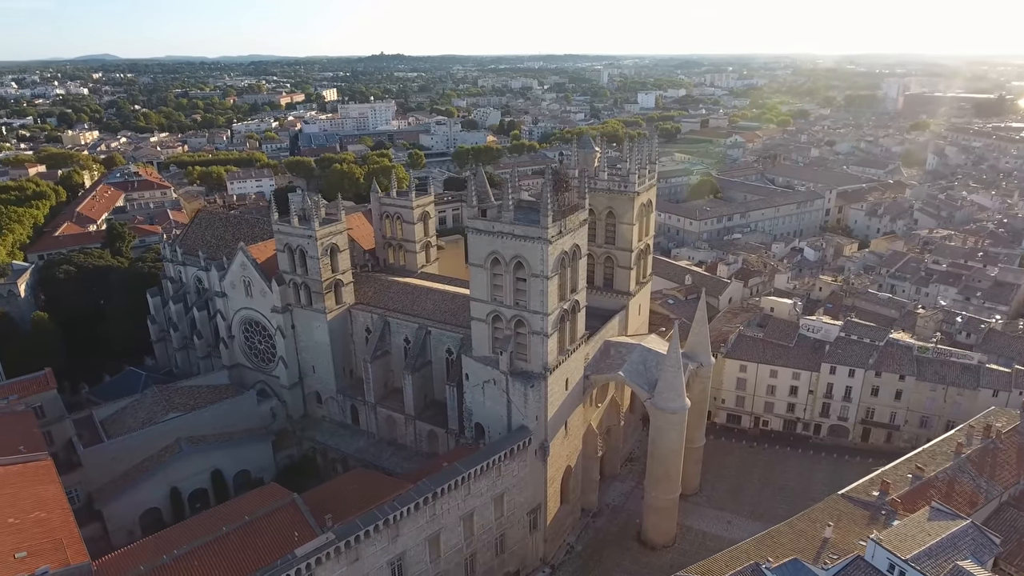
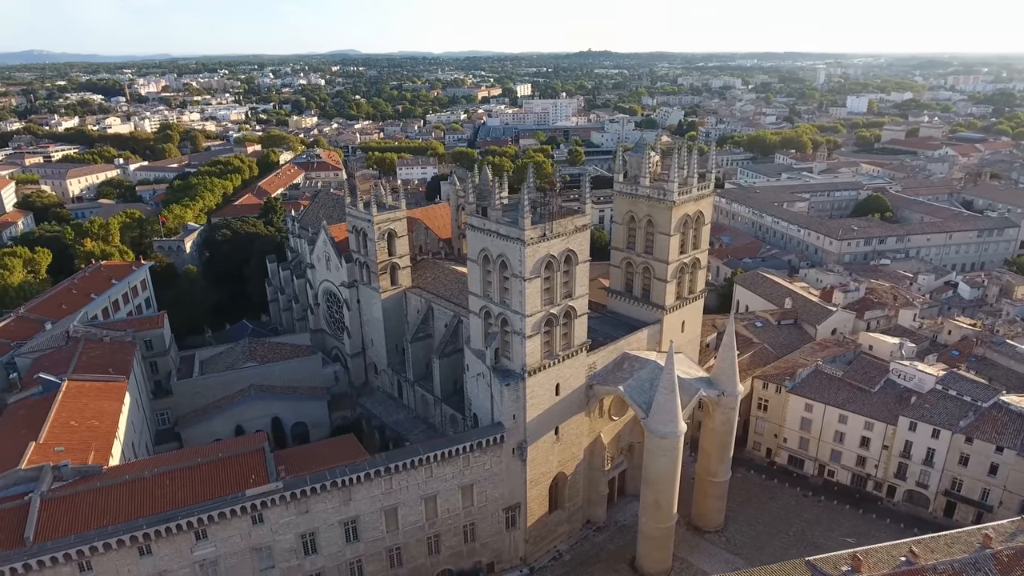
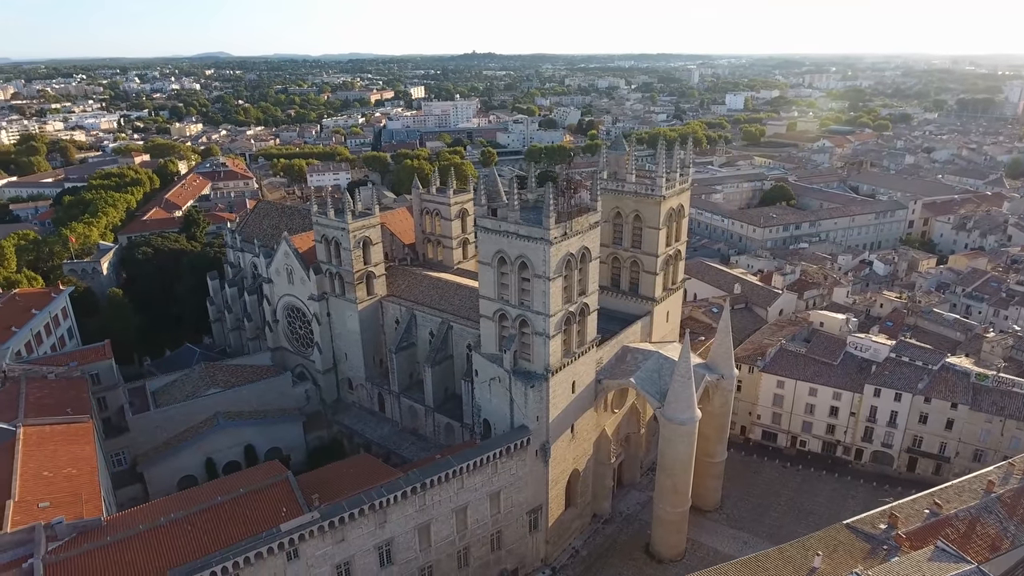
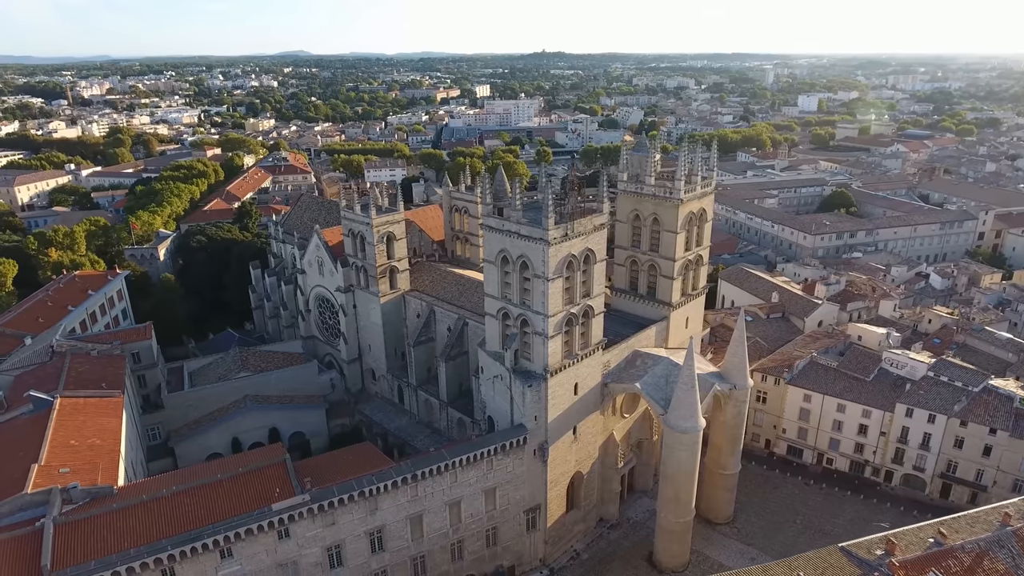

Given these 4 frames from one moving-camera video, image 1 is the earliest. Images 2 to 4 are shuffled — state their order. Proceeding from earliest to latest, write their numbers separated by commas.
3, 4, 2
